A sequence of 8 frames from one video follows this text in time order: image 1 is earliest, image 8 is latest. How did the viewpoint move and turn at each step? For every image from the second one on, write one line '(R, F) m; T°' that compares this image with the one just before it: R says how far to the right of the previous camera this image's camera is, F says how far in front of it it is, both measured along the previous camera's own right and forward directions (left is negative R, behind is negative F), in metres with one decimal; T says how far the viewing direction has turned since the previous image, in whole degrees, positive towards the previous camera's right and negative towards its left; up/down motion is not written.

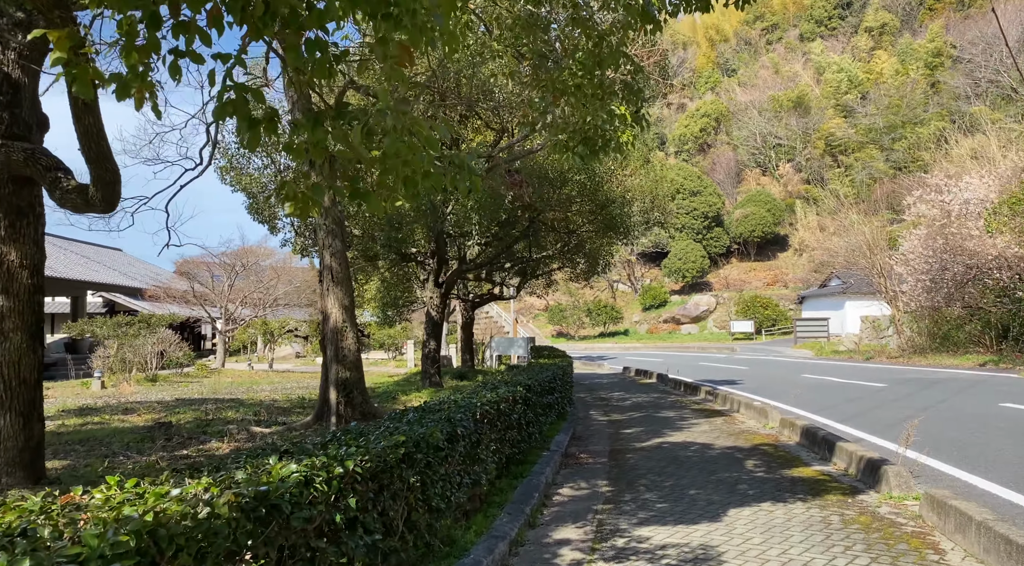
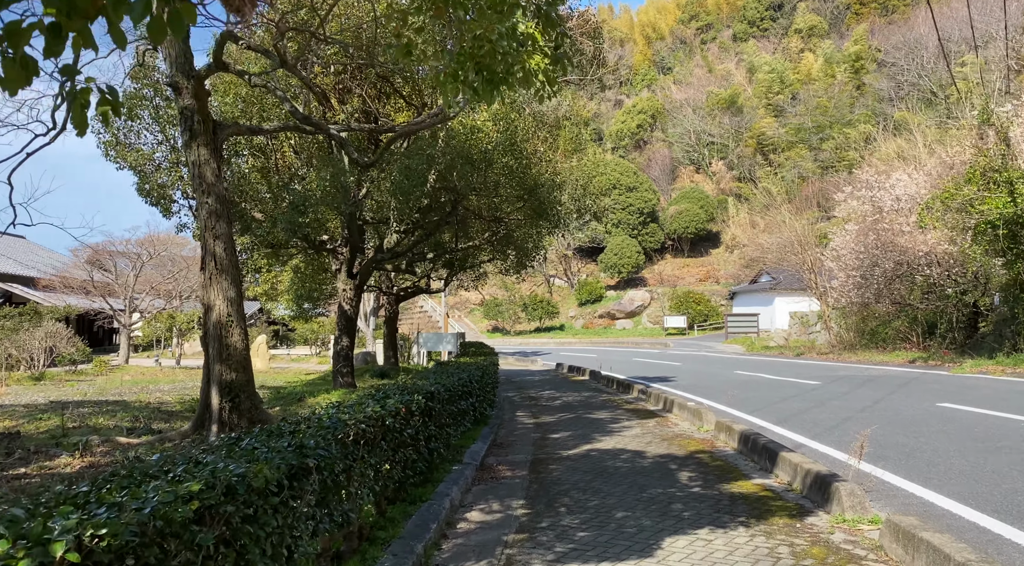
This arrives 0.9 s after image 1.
(+0.3, +0.9) m; +5°
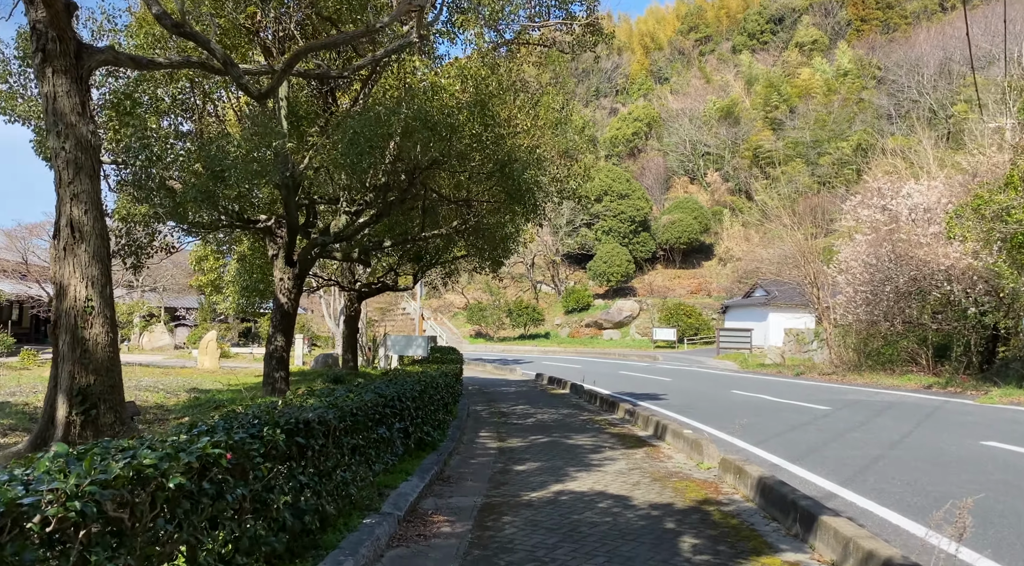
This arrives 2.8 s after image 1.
(+0.3, +1.9) m; +1°
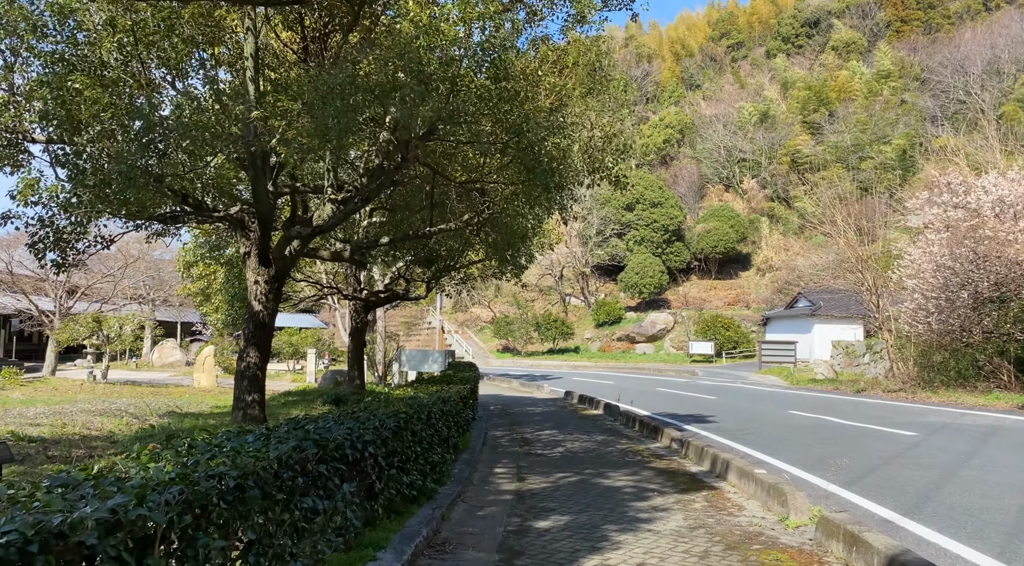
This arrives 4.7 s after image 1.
(+0.1, +1.9) m; -2°
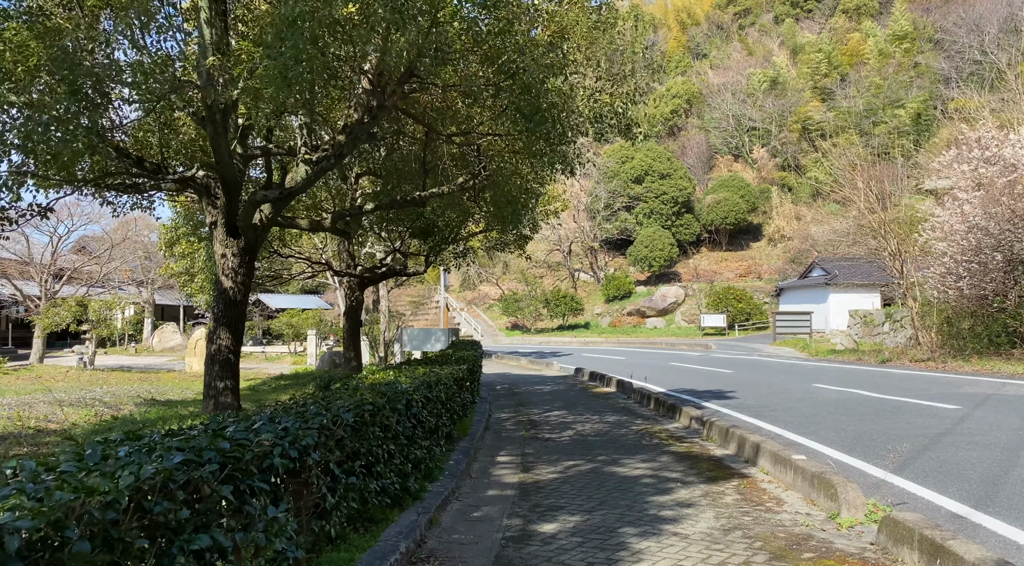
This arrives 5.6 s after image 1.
(+0.1, +0.9) m; -1°
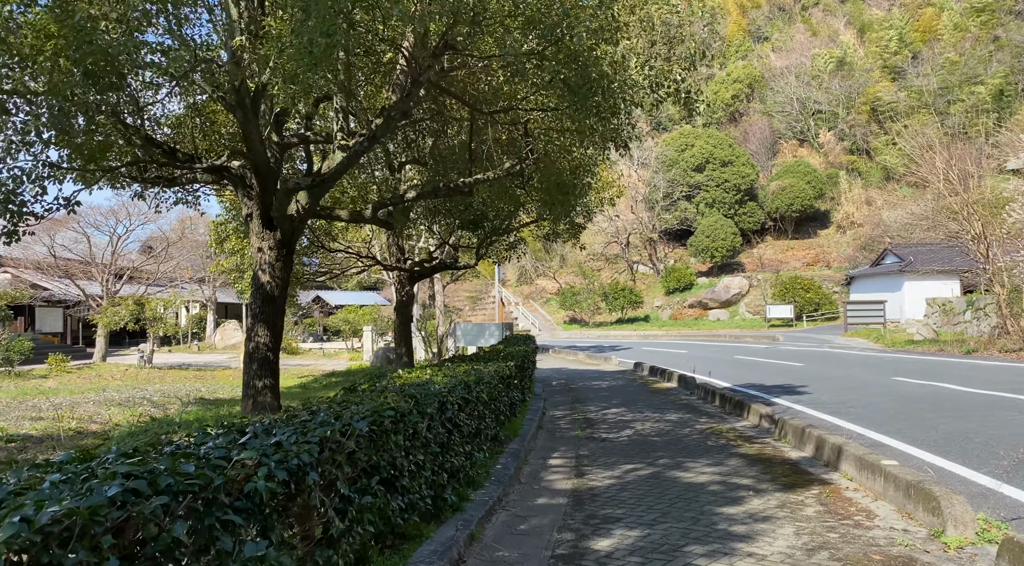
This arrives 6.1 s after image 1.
(+0.1, +0.5) m; -5°
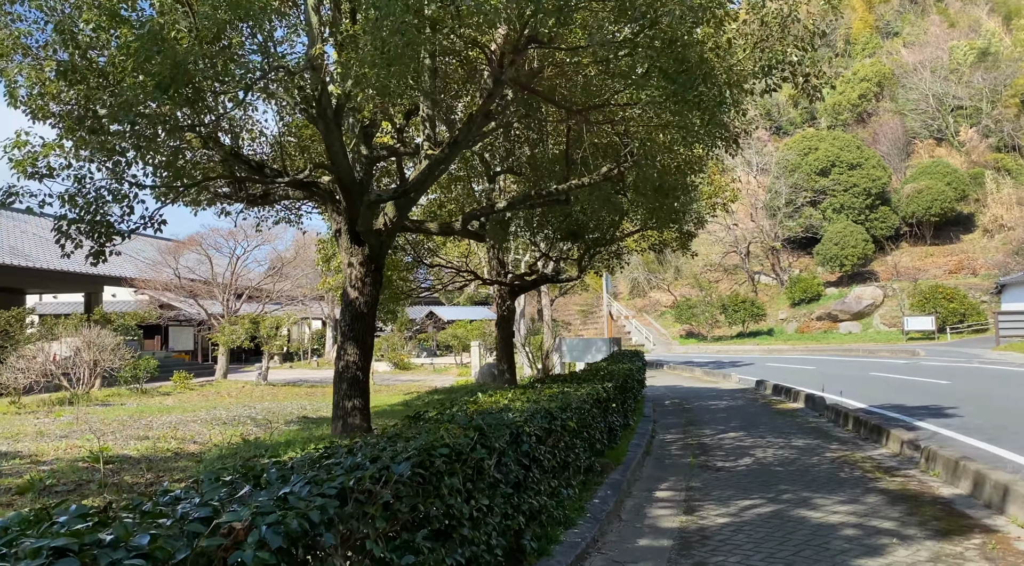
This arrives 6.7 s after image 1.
(+0.1, +0.5) m; -9°
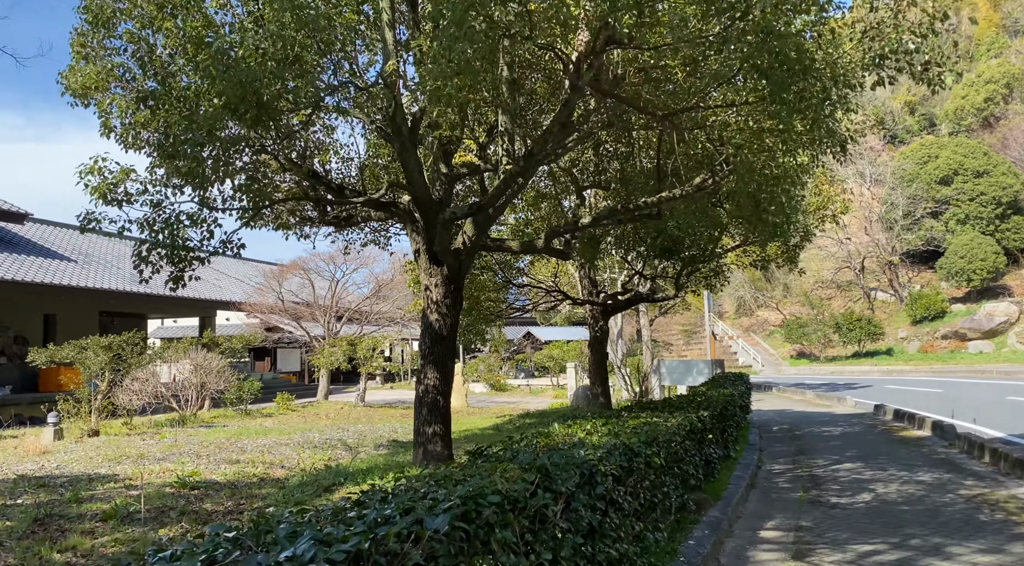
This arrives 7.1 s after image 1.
(+0.1, +0.4) m; -8°
